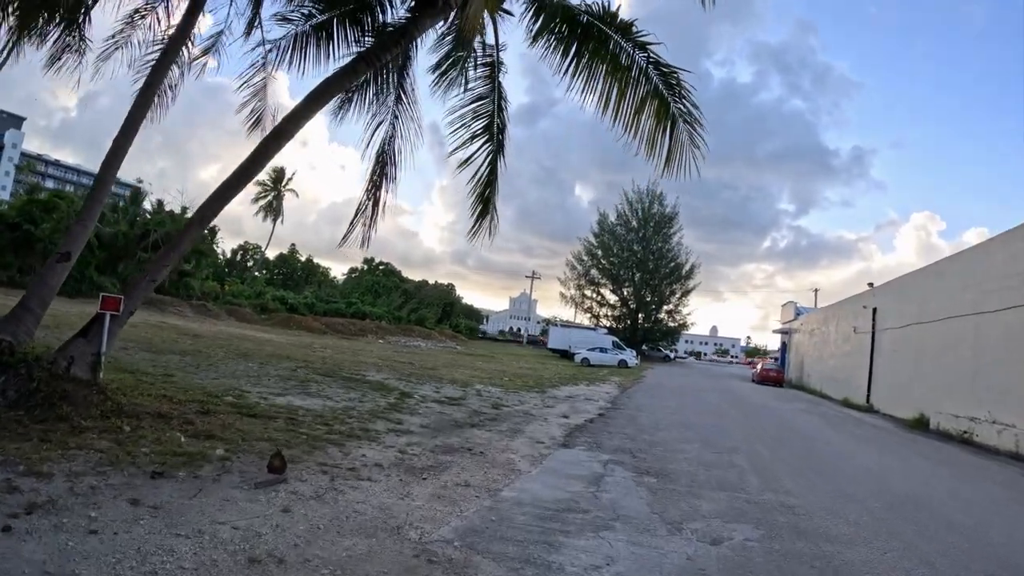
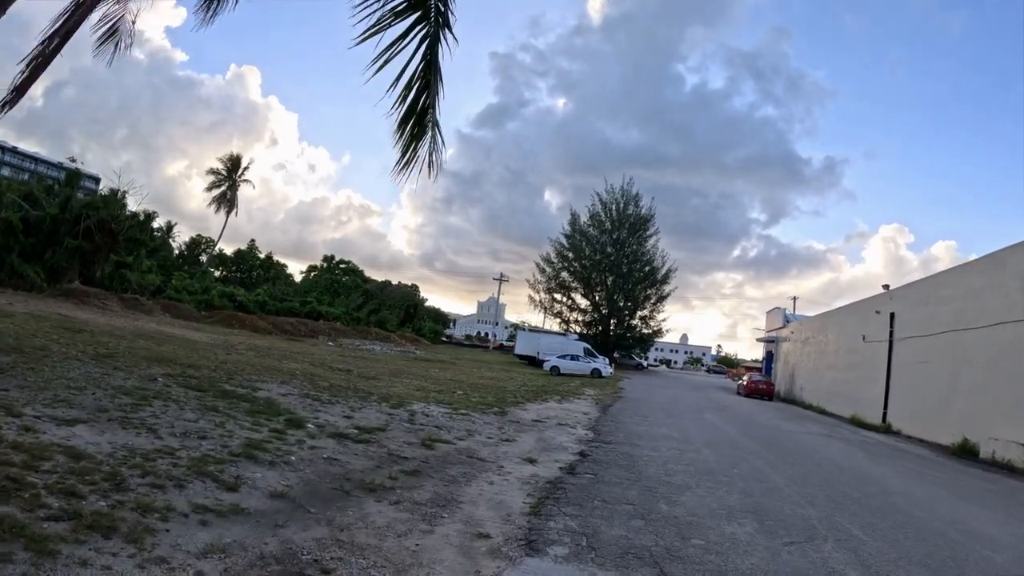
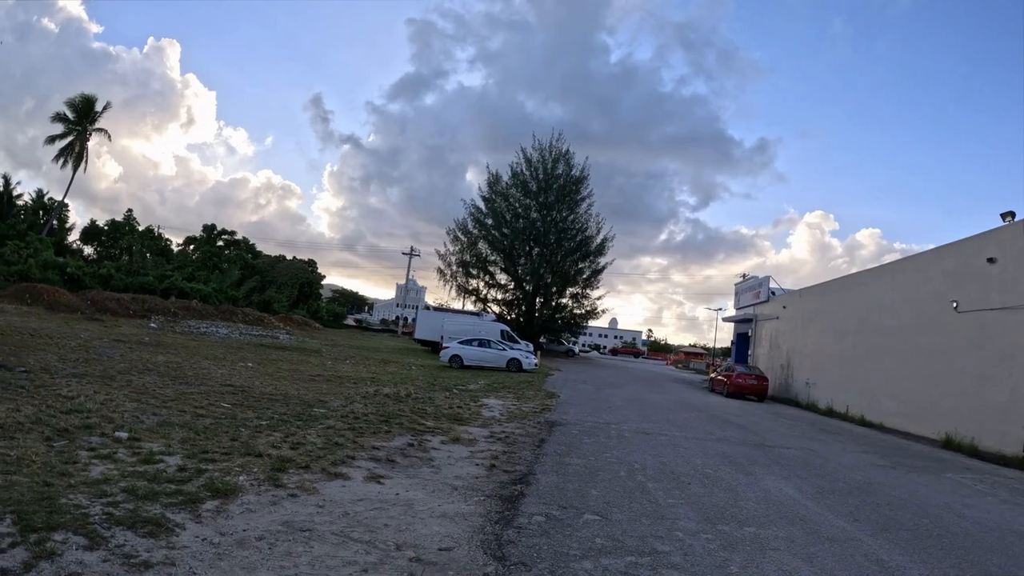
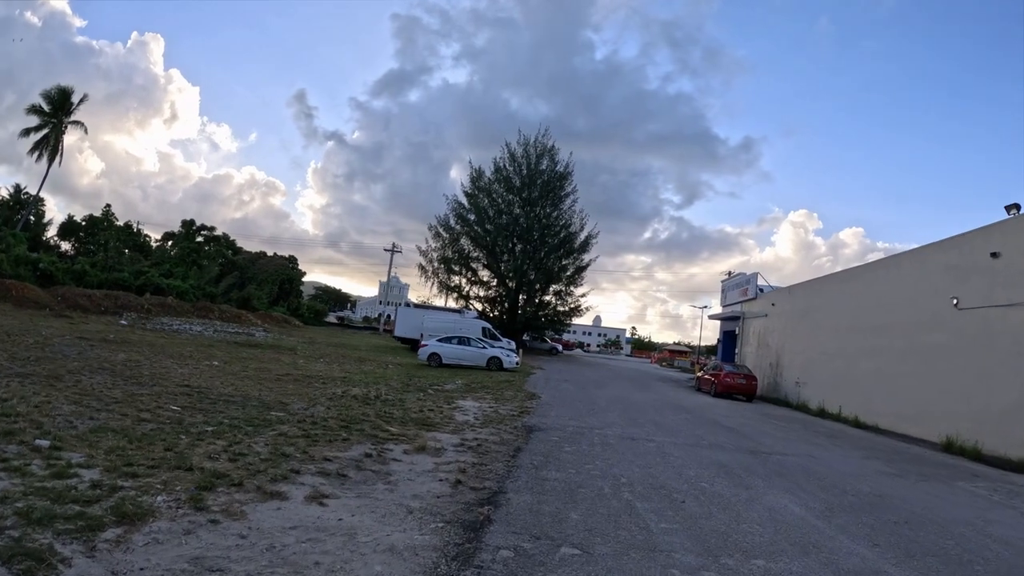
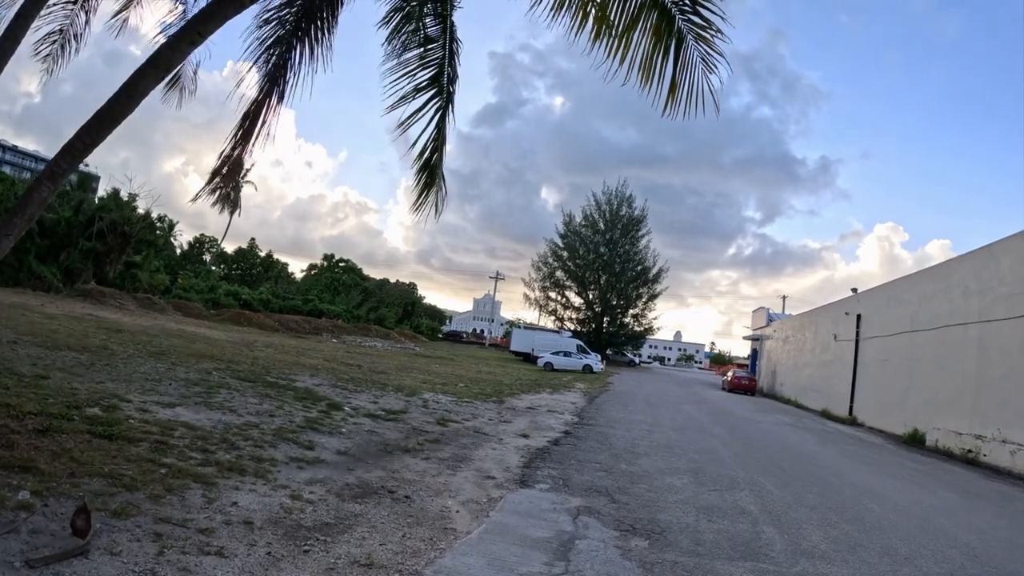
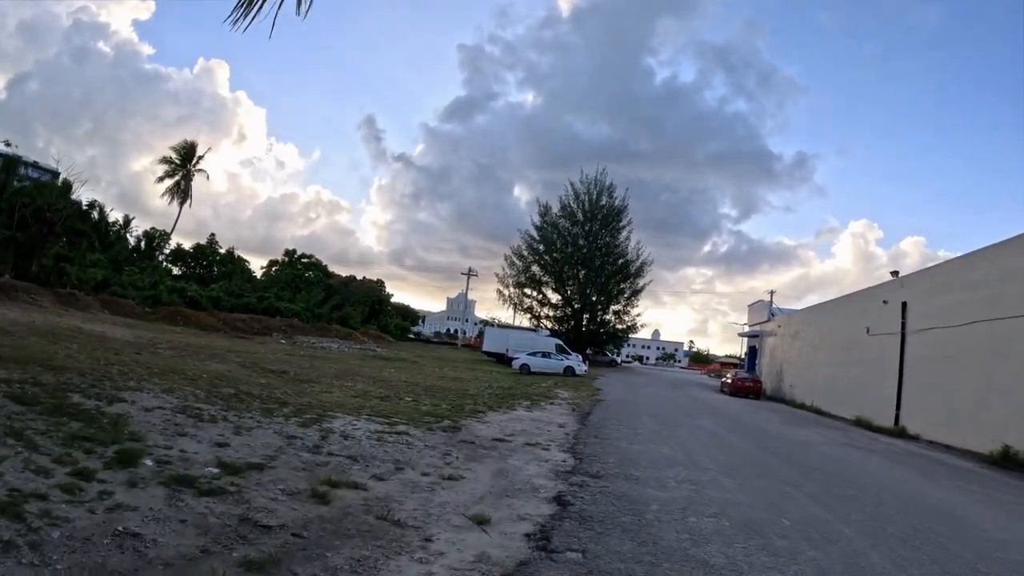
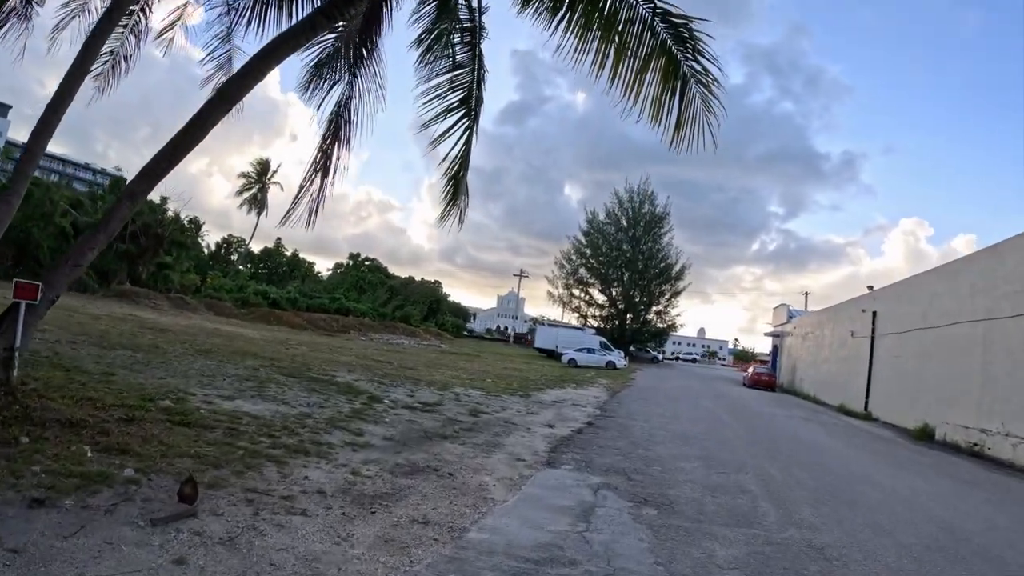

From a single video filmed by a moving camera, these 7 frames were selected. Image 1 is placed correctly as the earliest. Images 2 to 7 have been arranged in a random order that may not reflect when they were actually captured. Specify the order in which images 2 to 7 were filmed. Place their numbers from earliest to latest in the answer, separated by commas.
7, 5, 2, 6, 3, 4
